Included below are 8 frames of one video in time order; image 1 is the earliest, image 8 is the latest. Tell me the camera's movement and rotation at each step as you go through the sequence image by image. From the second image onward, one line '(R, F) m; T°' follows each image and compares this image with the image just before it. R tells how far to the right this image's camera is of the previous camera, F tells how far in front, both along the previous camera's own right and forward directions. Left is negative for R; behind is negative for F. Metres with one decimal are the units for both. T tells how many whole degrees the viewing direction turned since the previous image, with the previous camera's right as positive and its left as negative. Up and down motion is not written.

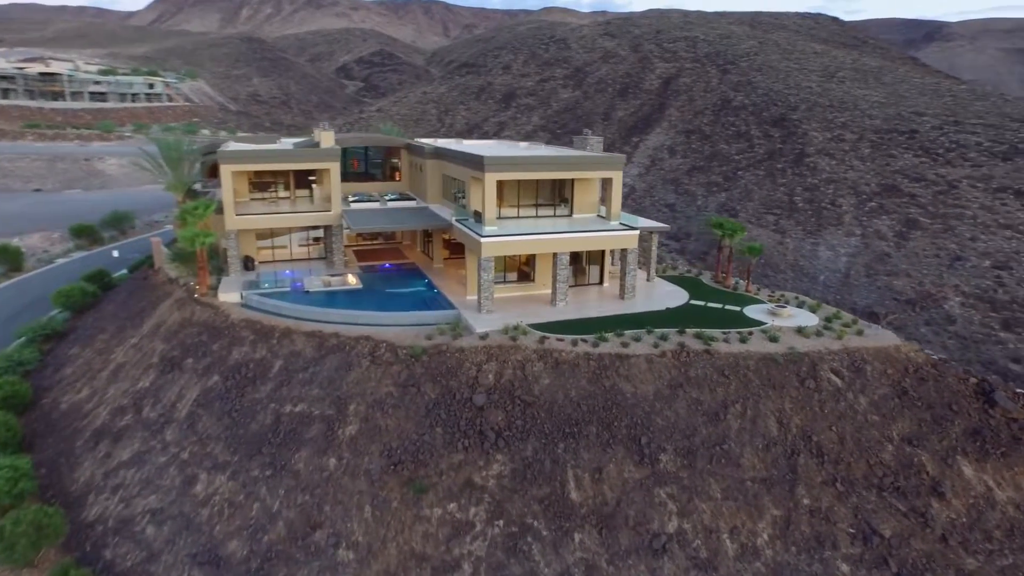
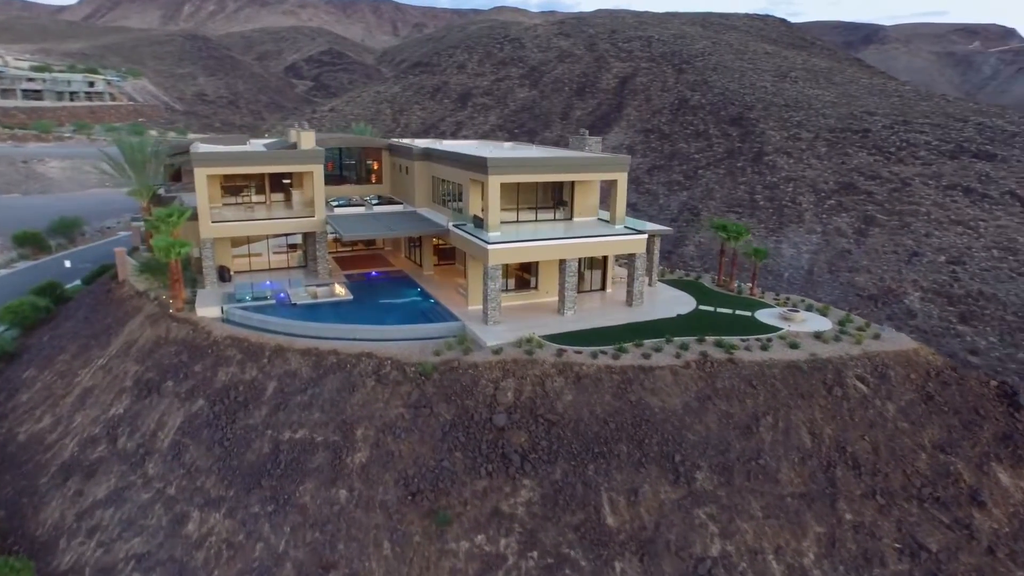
(-2.2, +1.6) m; +4°
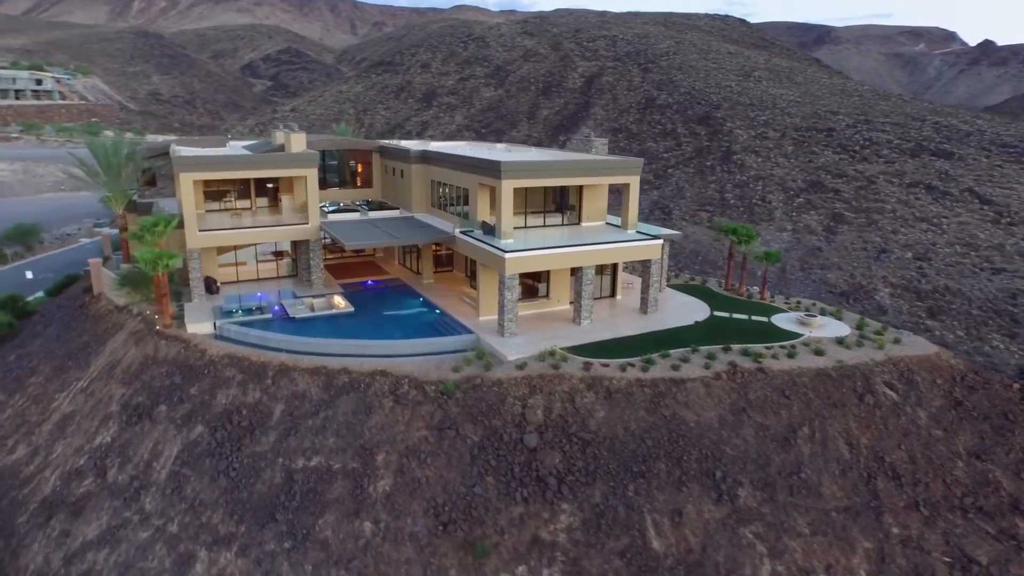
(-2.1, +1.3) m; +3°
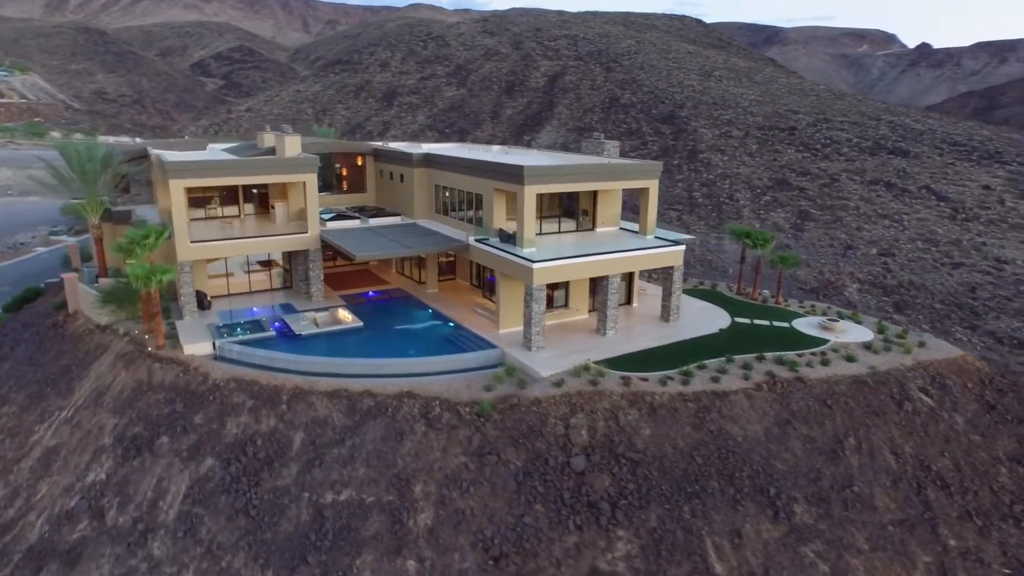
(-2.5, +1.3) m; +4°
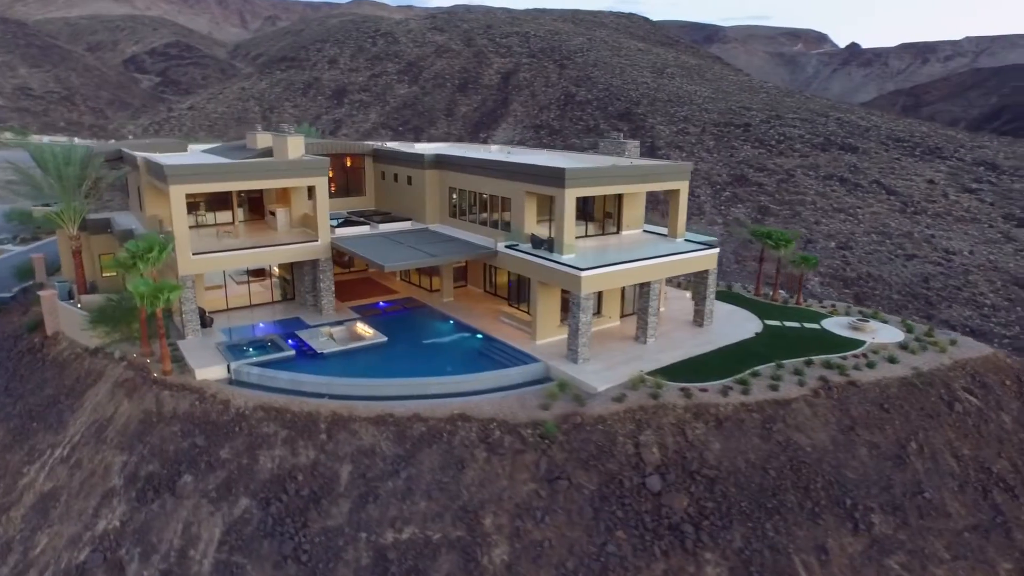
(-3.3, +1.5) m; +5°
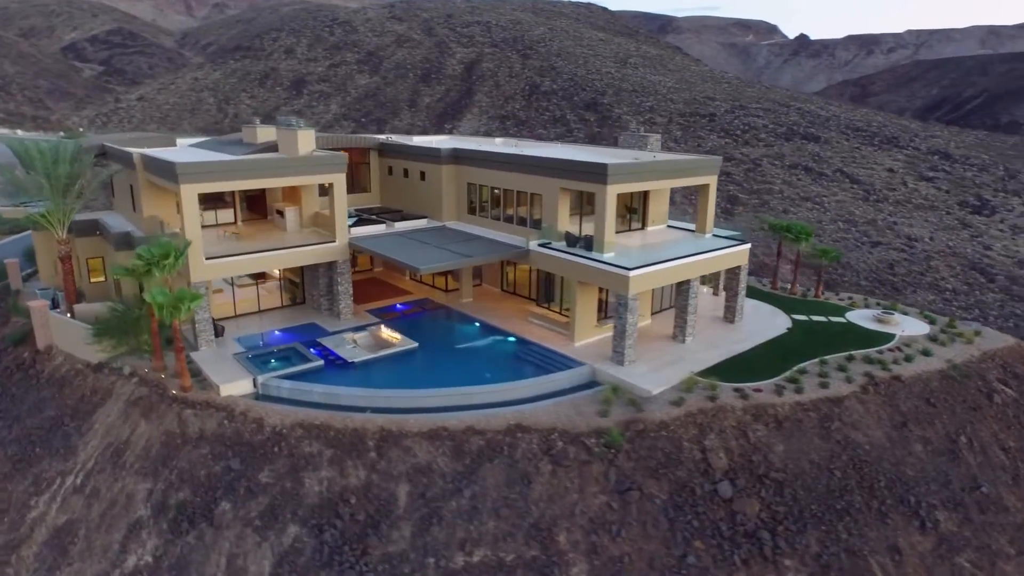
(-2.8, +1.1) m; +4°
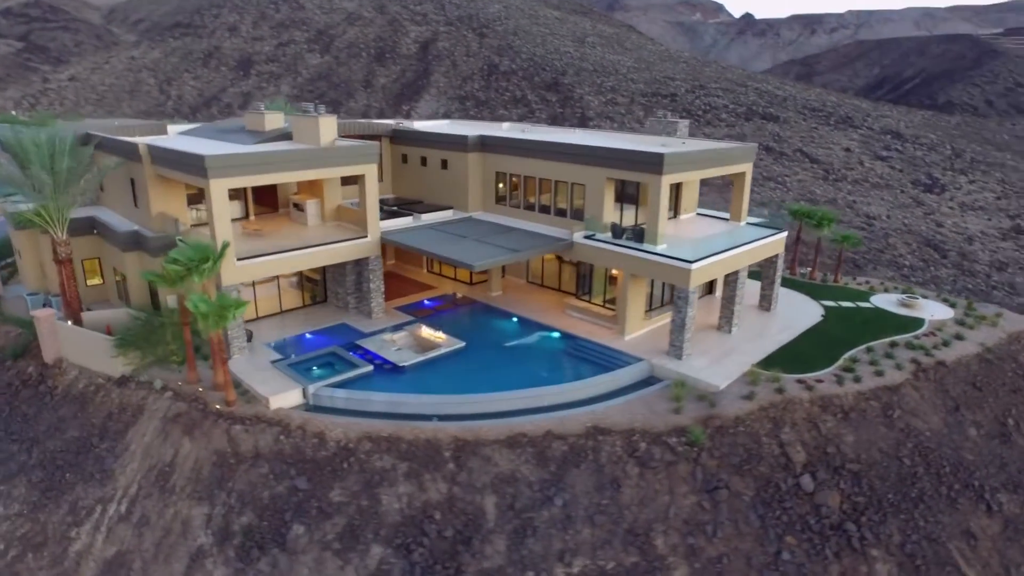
(-3.3, +0.9) m; +4°
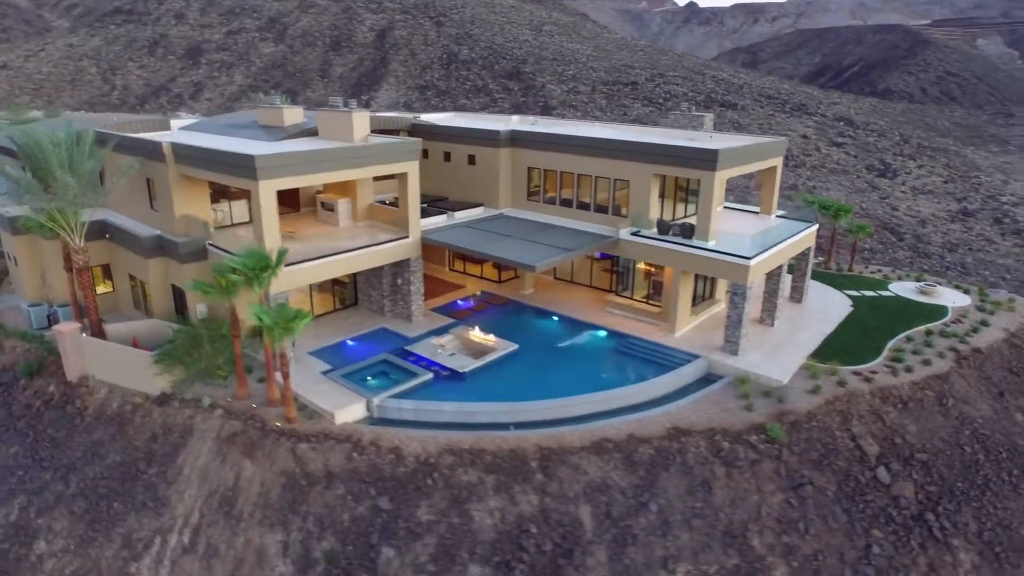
(-3.3, +0.7) m; +4°
